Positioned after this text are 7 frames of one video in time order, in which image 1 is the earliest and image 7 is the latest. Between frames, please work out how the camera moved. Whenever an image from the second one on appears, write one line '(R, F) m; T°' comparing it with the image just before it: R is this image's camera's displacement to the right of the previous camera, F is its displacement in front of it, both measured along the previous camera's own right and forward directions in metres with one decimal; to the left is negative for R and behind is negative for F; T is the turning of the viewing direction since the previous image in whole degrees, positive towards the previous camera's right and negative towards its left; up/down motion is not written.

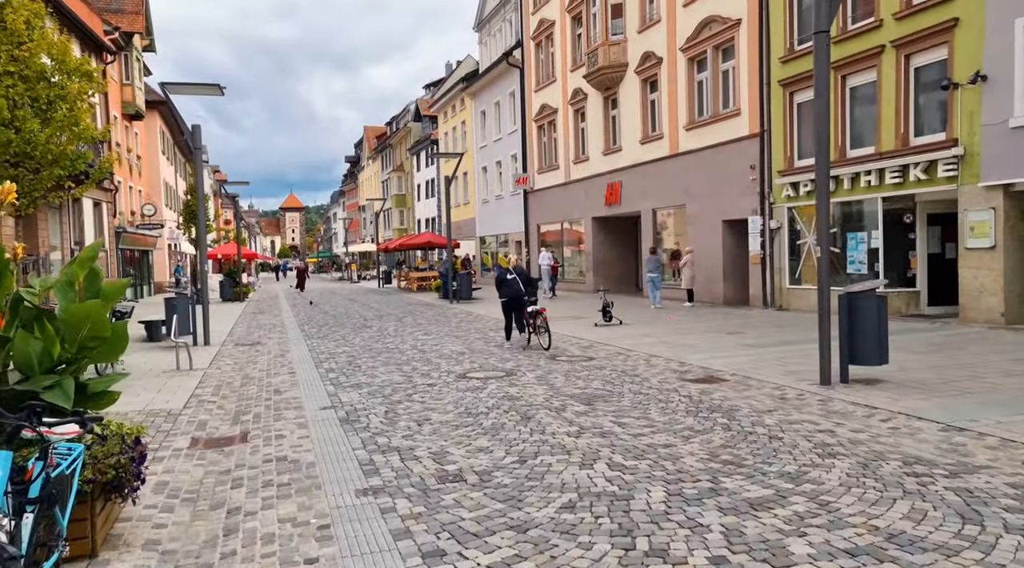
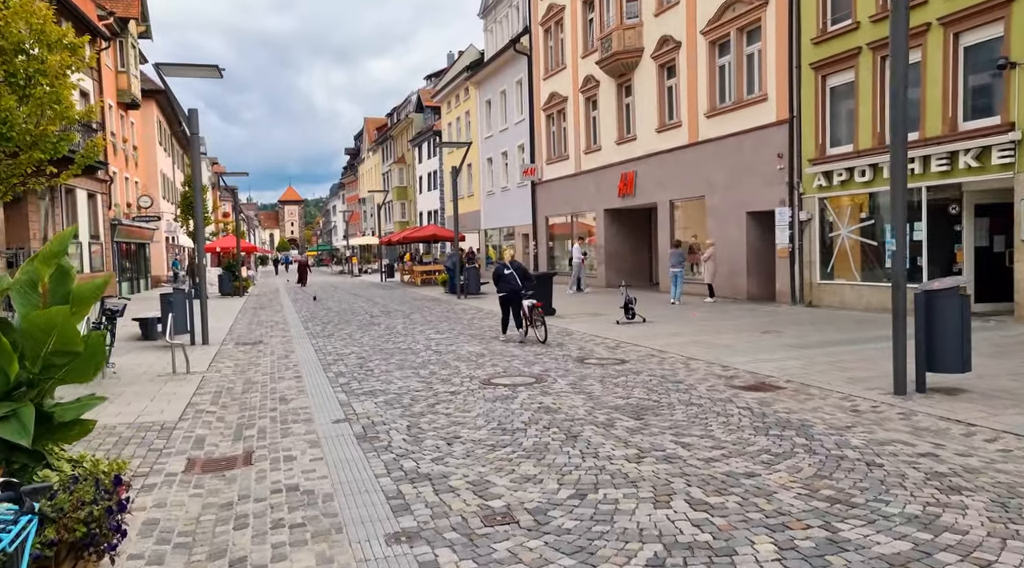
(-0.3, +0.9) m; 0°
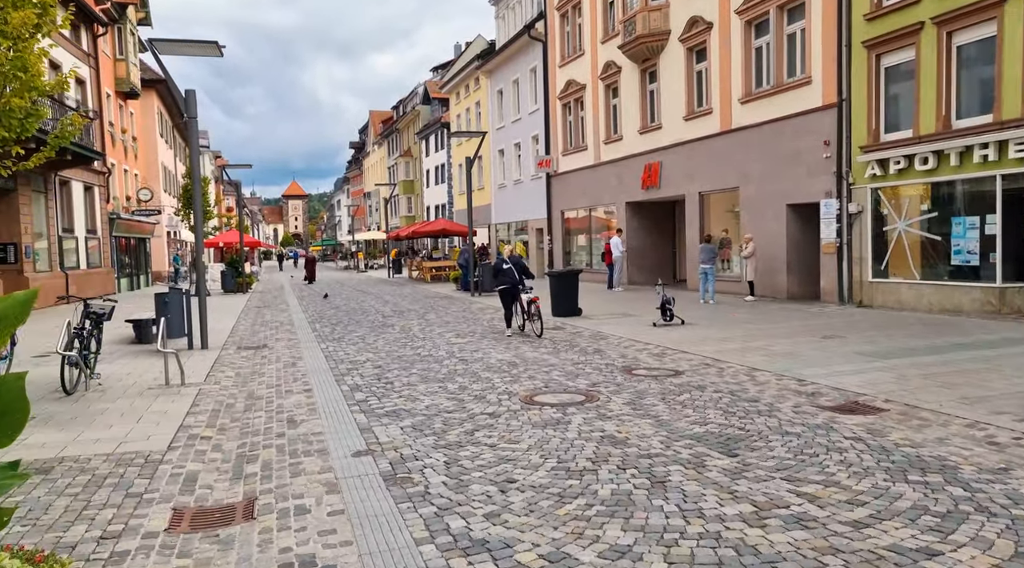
(-0.4, +1.3) m; 0°
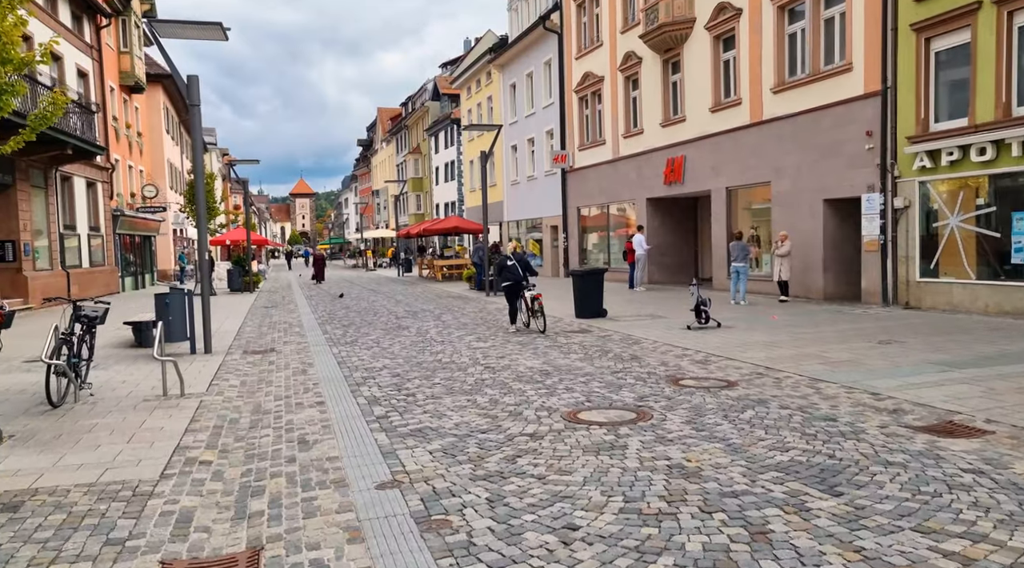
(-0.3, +0.9) m; 0°
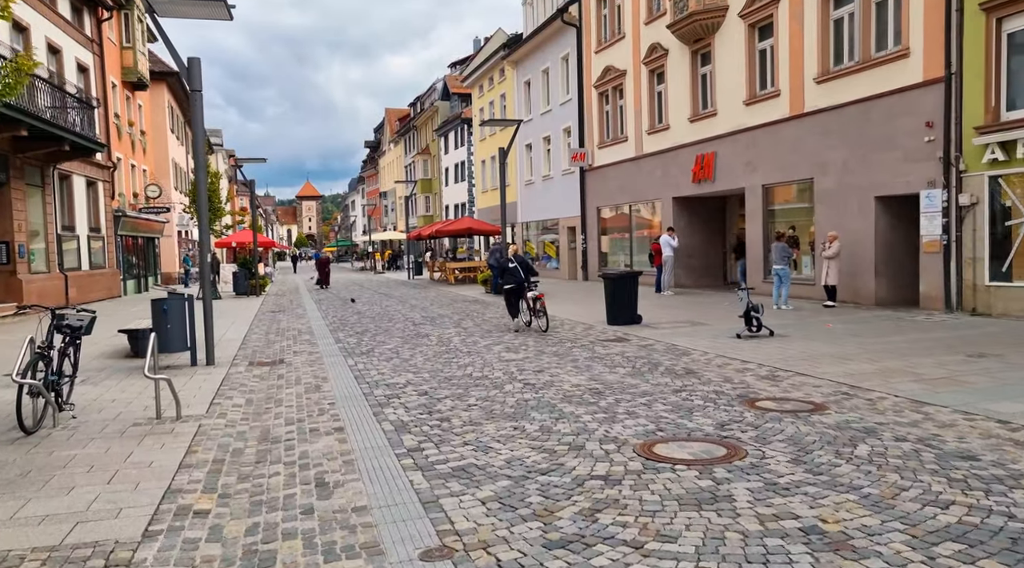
(-0.4, +1.2) m; 0°
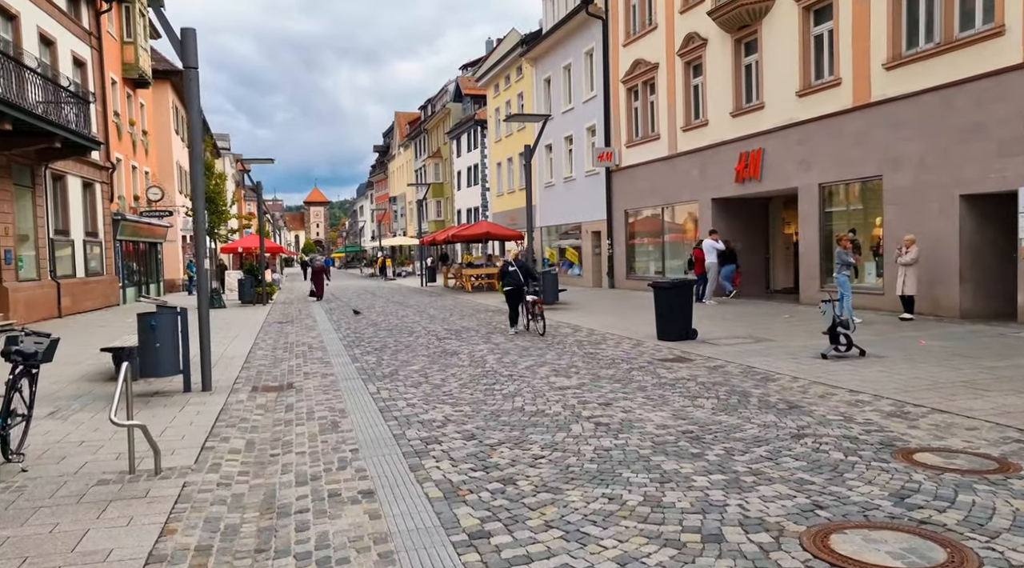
(-0.5, +1.8) m; -1°
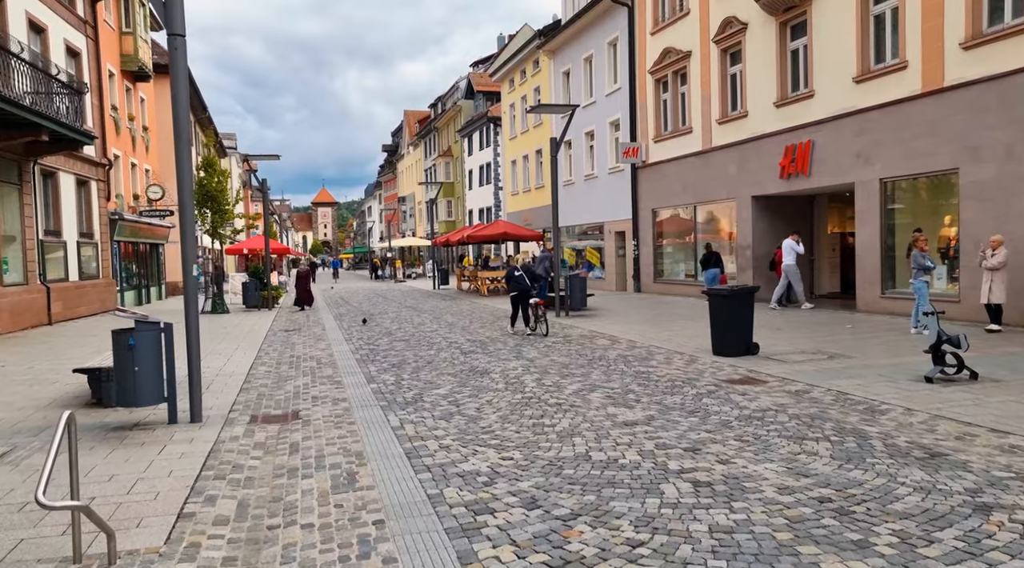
(-0.4, +1.6) m; -1°
